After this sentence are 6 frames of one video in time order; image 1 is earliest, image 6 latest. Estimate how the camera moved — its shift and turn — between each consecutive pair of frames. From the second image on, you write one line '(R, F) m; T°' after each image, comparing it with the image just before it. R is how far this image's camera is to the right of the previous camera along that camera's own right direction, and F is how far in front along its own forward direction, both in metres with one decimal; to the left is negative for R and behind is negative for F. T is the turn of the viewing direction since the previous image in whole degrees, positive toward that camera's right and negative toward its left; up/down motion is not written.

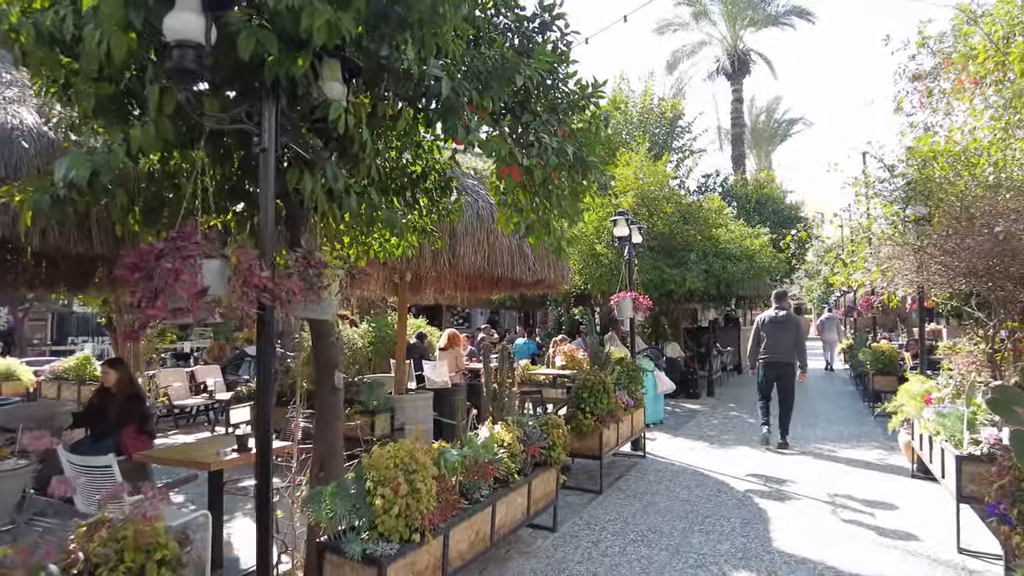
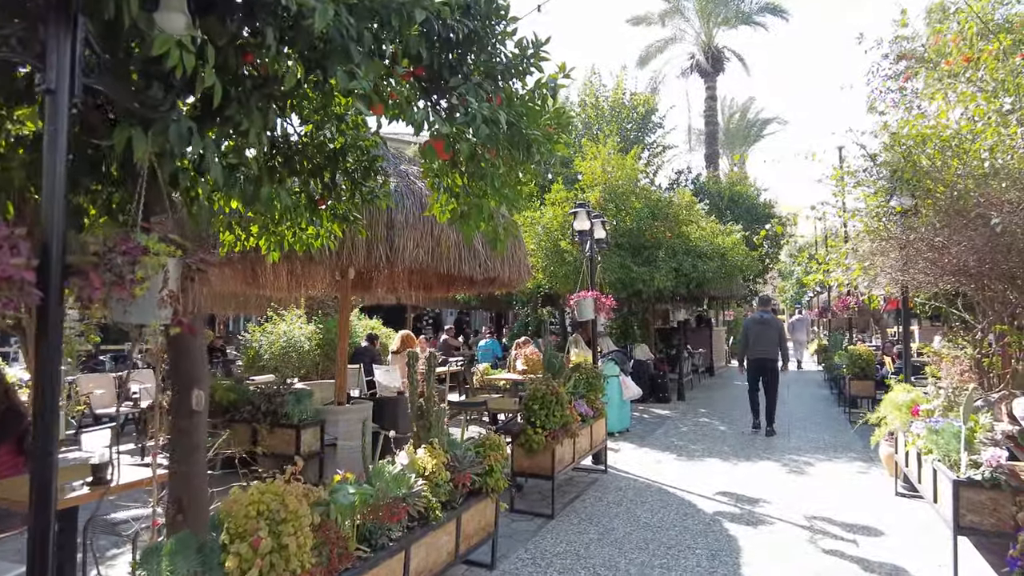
(+0.3, +0.7) m; +2°
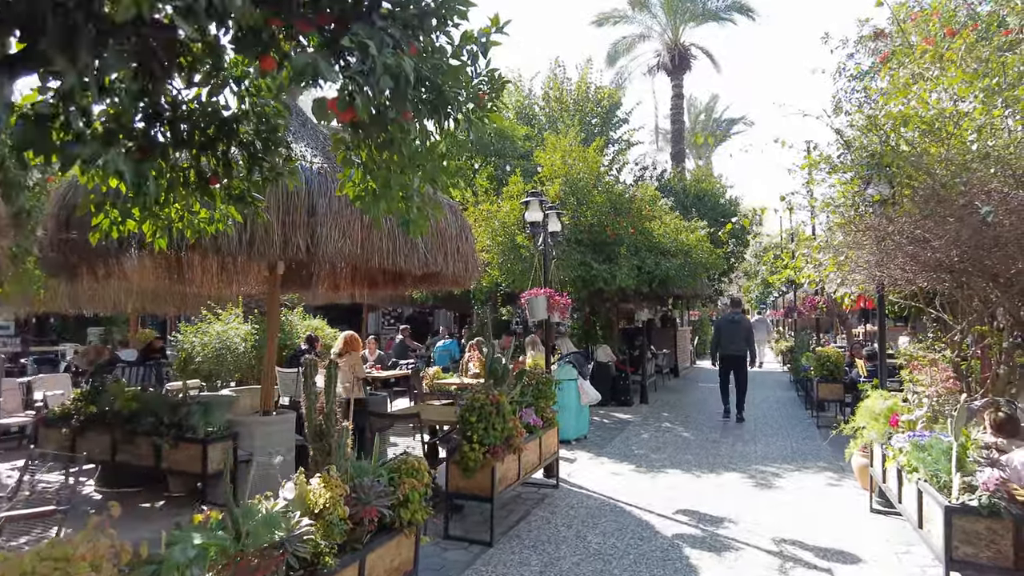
(+0.2, +0.7) m; +3°
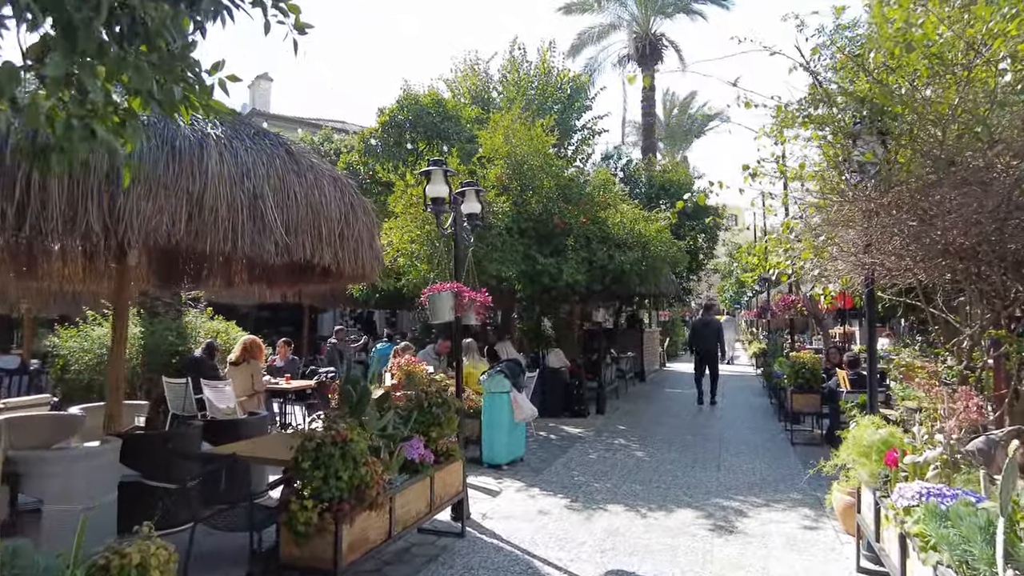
(+0.6, +1.4) m; +2°
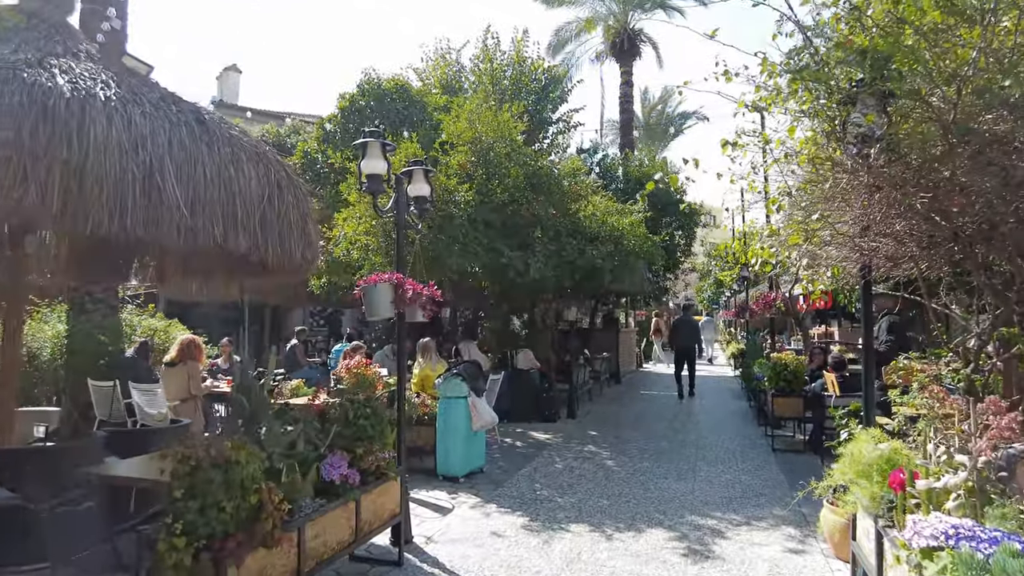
(+0.2, +0.7) m; +2°
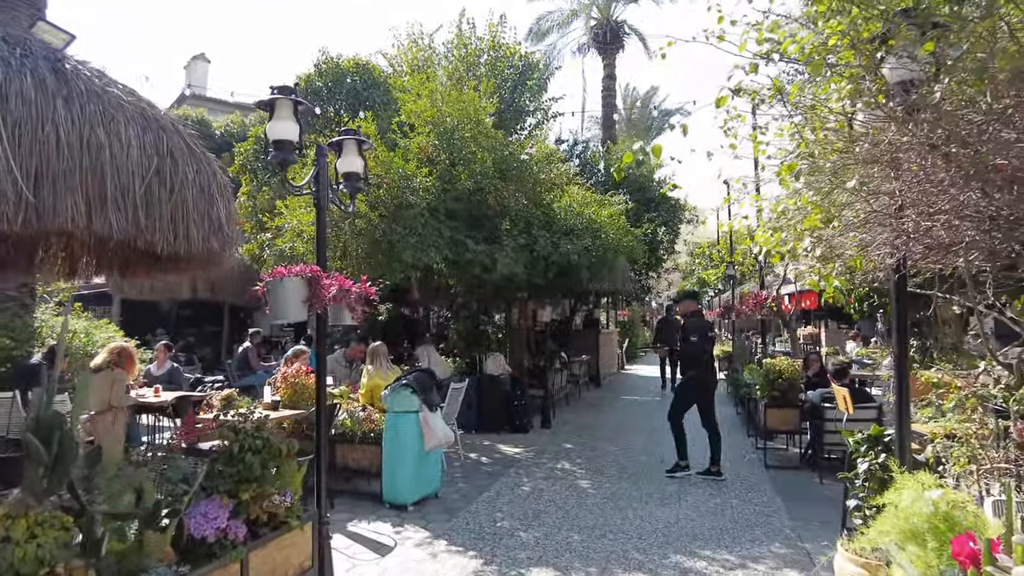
(+0.2, +0.9) m; +1°
